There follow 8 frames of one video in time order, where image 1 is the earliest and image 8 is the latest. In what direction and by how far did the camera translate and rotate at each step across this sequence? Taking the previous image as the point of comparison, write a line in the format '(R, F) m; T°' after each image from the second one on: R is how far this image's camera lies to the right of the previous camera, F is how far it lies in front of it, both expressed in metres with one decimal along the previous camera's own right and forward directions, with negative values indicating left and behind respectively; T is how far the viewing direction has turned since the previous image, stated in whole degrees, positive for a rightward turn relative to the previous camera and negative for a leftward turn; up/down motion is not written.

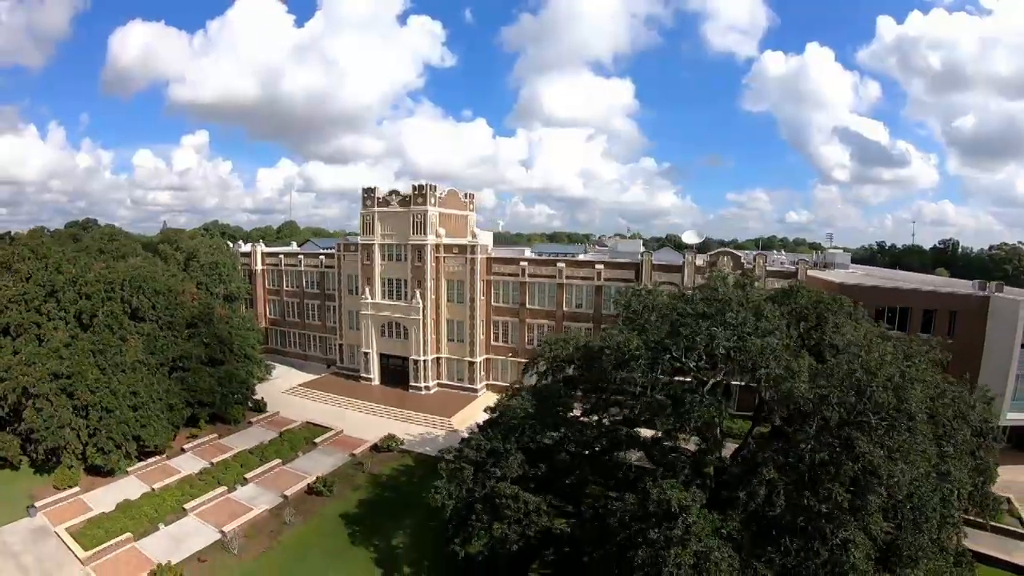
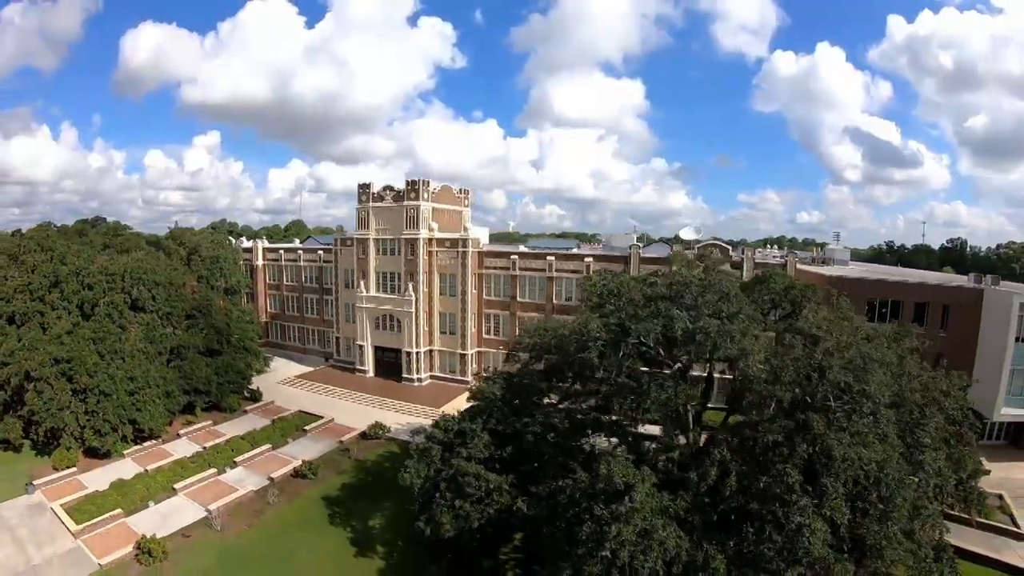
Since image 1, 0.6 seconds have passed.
(+1.3, -0.6) m; -1°
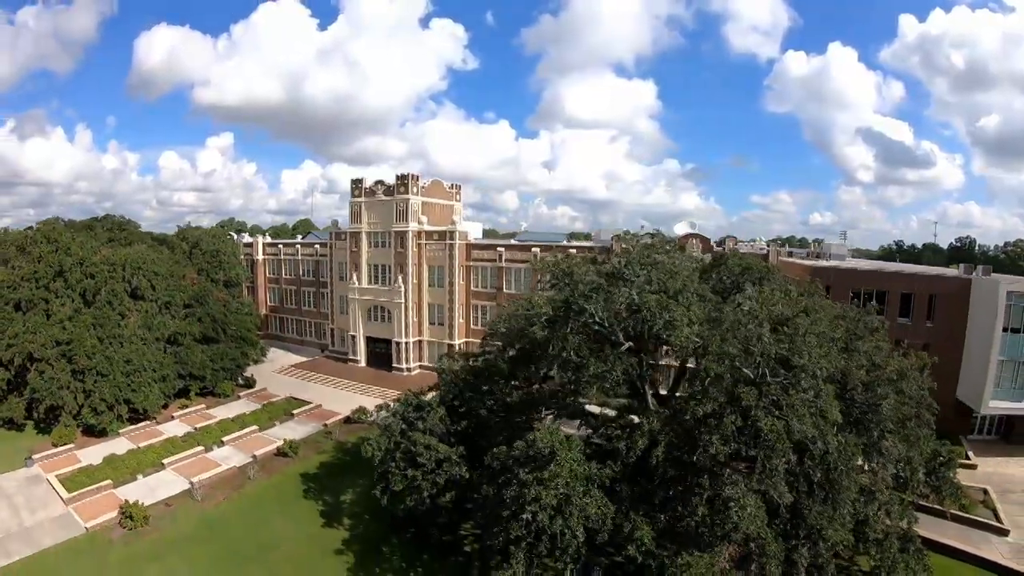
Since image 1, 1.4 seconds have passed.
(+1.7, -1.0) m; -1°
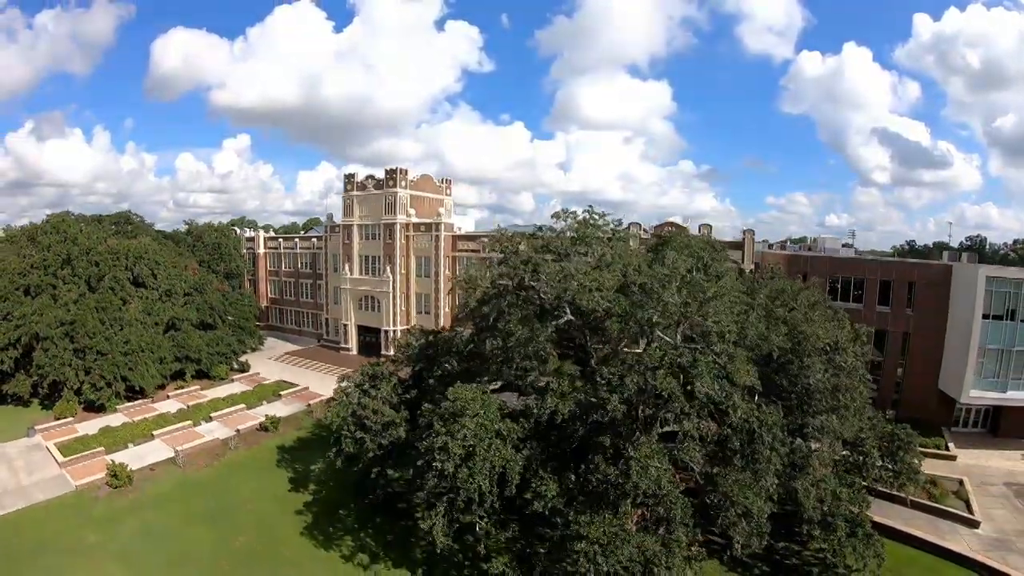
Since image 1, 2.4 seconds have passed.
(+2.2, -1.3) m; -1°
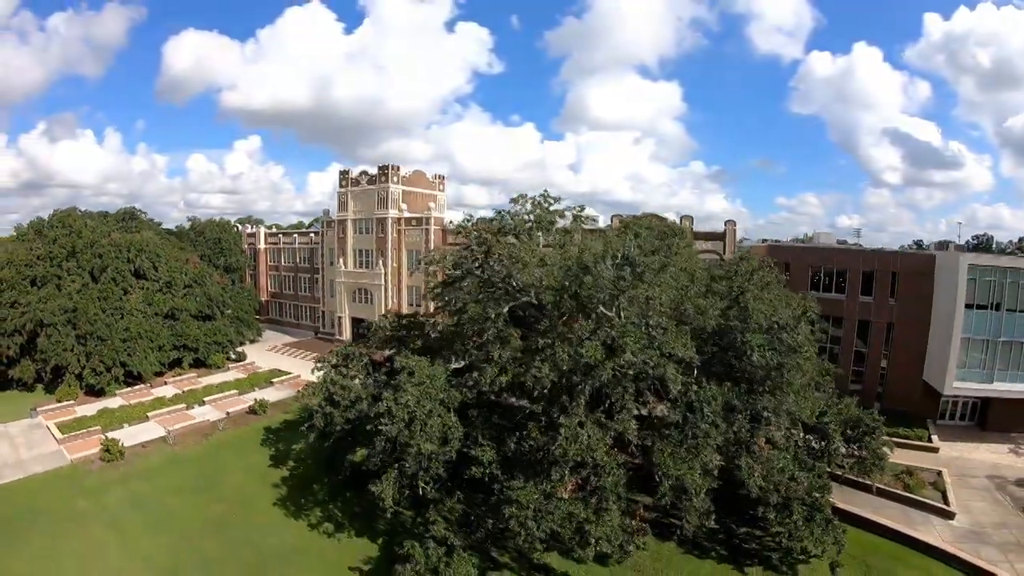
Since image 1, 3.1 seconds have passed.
(+1.5, -1.0) m; -1°
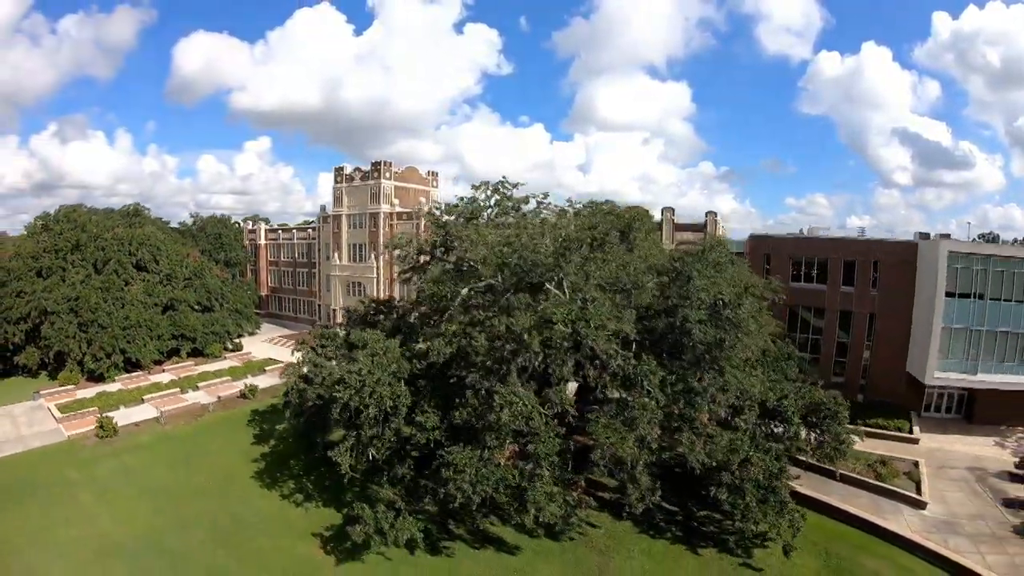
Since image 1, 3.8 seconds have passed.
(+1.5, -1.1) m; -1°
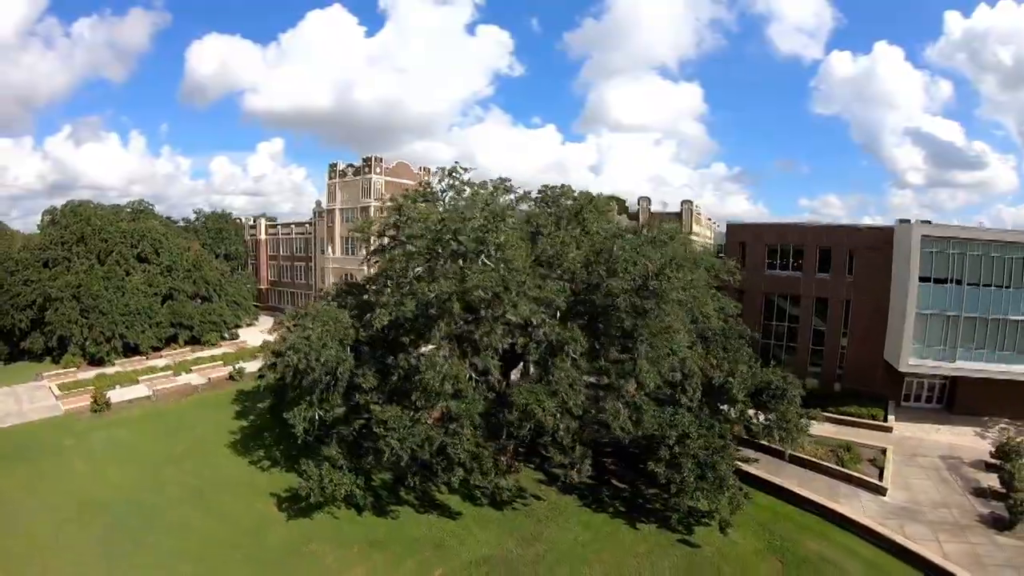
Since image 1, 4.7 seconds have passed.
(+2.0, -1.3) m; -1°
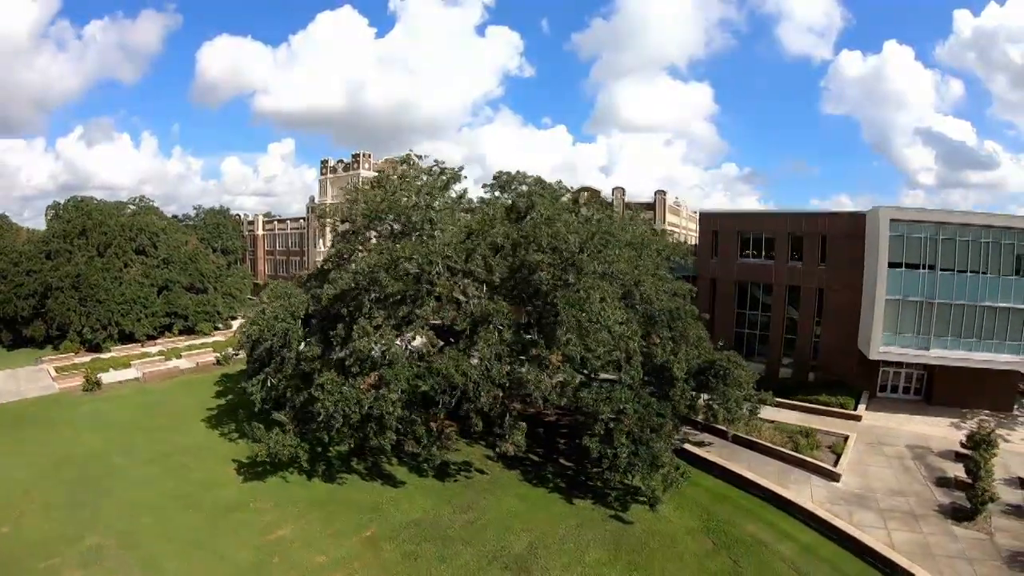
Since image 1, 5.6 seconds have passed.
(+2.2, -1.4) m; -1°
